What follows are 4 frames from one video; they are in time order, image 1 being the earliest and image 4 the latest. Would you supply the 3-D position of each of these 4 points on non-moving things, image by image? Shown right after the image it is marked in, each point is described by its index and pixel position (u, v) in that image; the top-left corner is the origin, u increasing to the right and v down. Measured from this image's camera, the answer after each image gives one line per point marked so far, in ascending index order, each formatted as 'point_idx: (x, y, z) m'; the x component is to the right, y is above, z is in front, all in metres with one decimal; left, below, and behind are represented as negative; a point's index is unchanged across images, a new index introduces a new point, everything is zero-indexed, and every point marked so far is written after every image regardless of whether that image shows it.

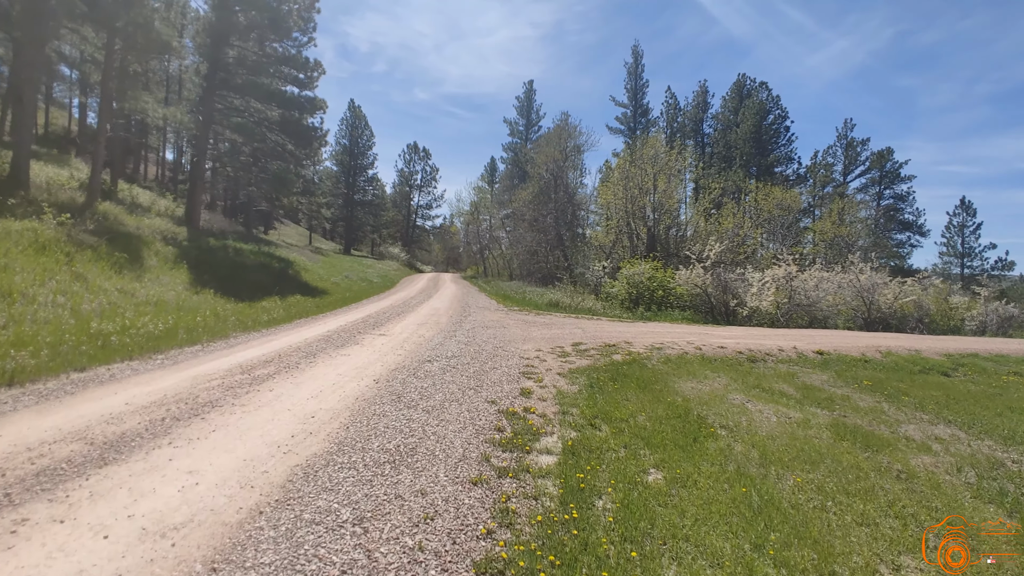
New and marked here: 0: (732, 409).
0: (+2.8, -1.6, +6.6) m
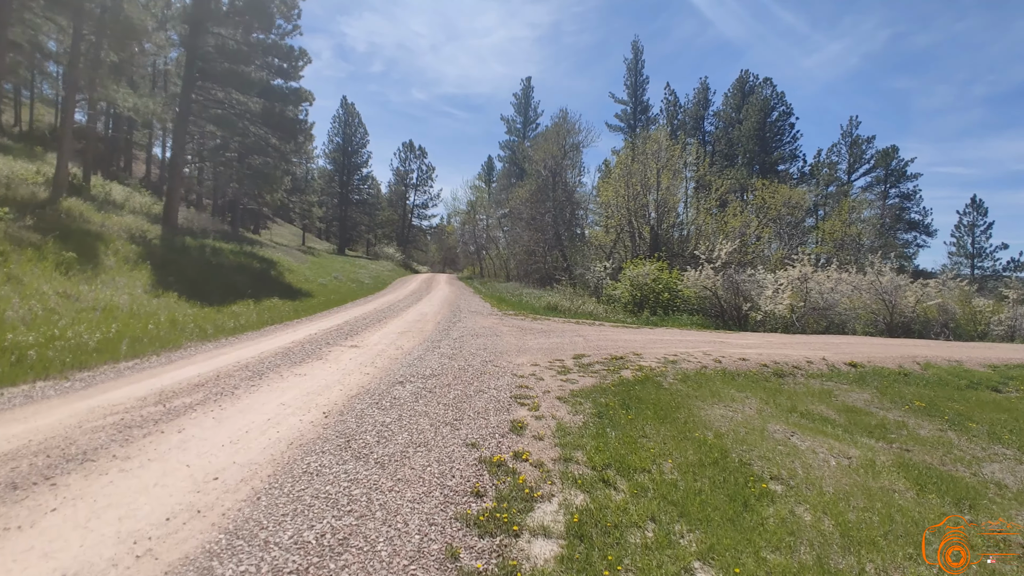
0: (+2.7, -1.6, +5.2) m
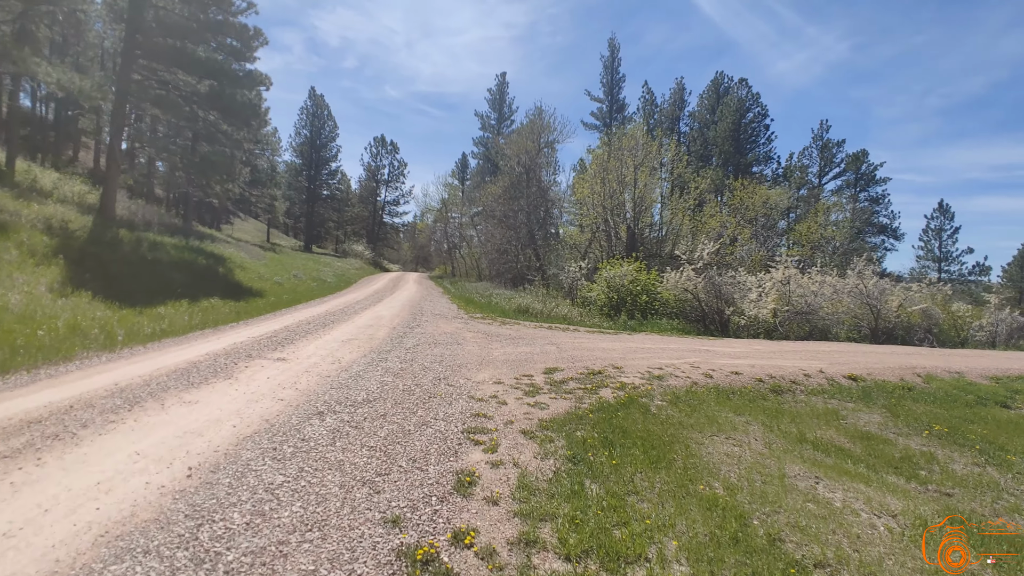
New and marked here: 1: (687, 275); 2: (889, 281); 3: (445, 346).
0: (+2.3, -1.7, +3.9) m
1: (+6.2, +0.4, +18.0) m
2: (+13.5, +0.3, +18.3) m
3: (-1.3, -1.1, +9.9) m
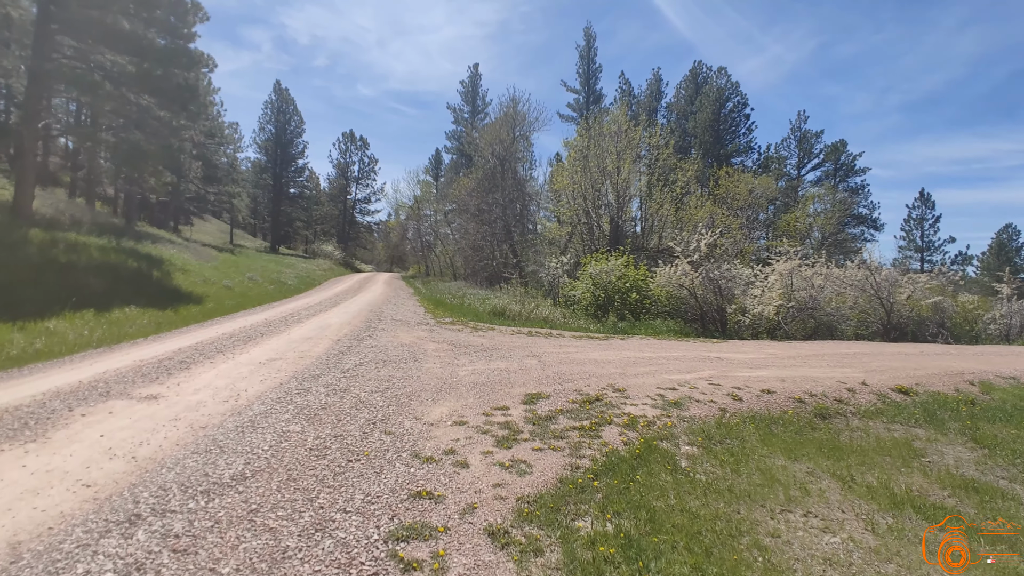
0: (+2.1, -1.7, +1.9) m
1: (+5.3, +0.6, +16.2) m
2: (+12.6, +0.5, +16.8) m
3: (-1.7, -1.2, +7.8) m
